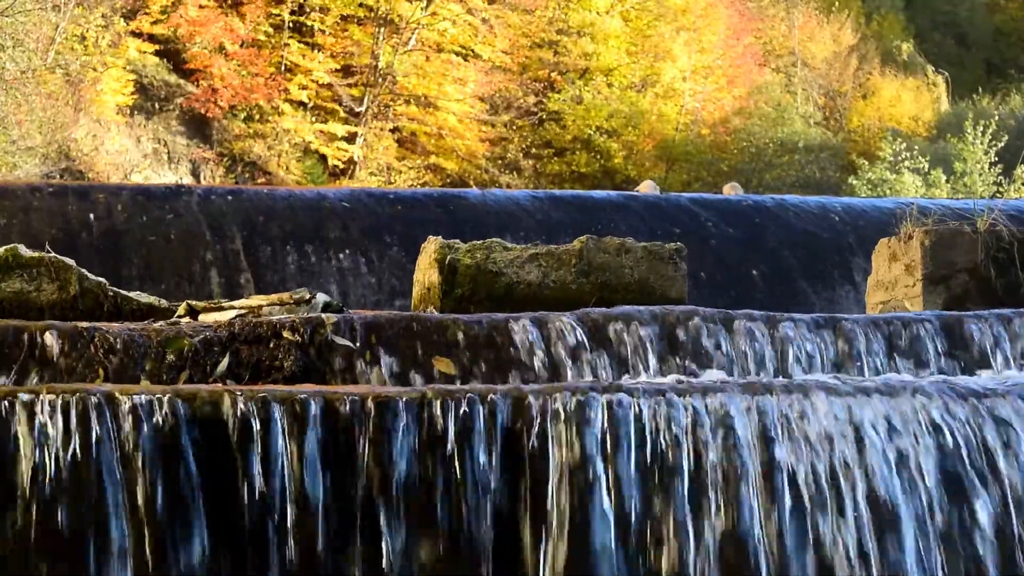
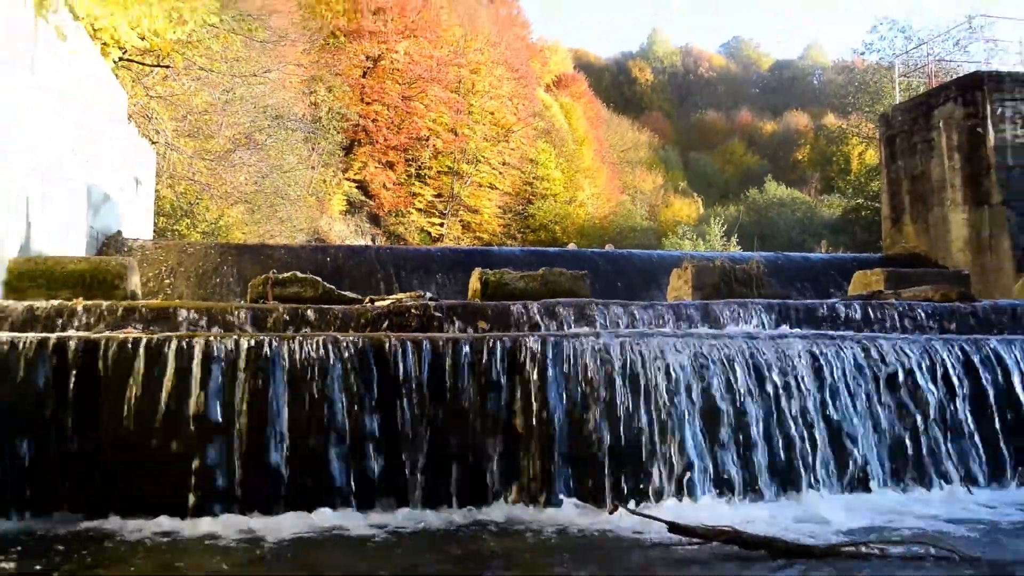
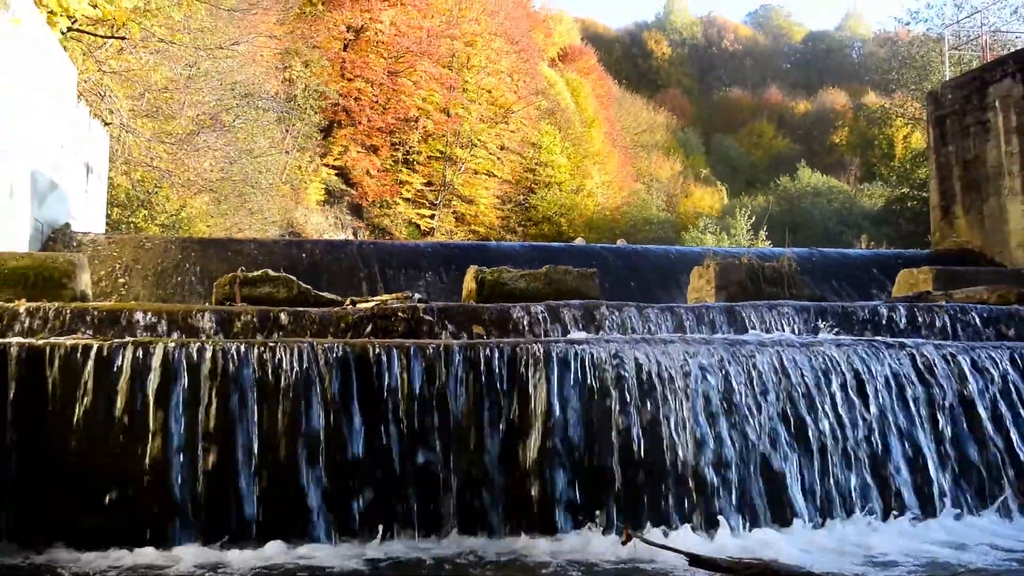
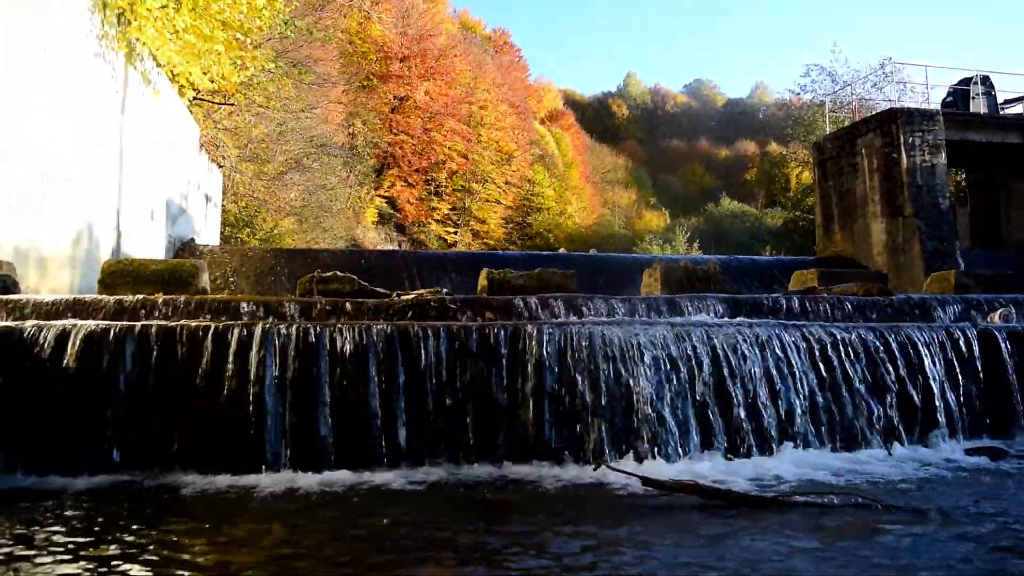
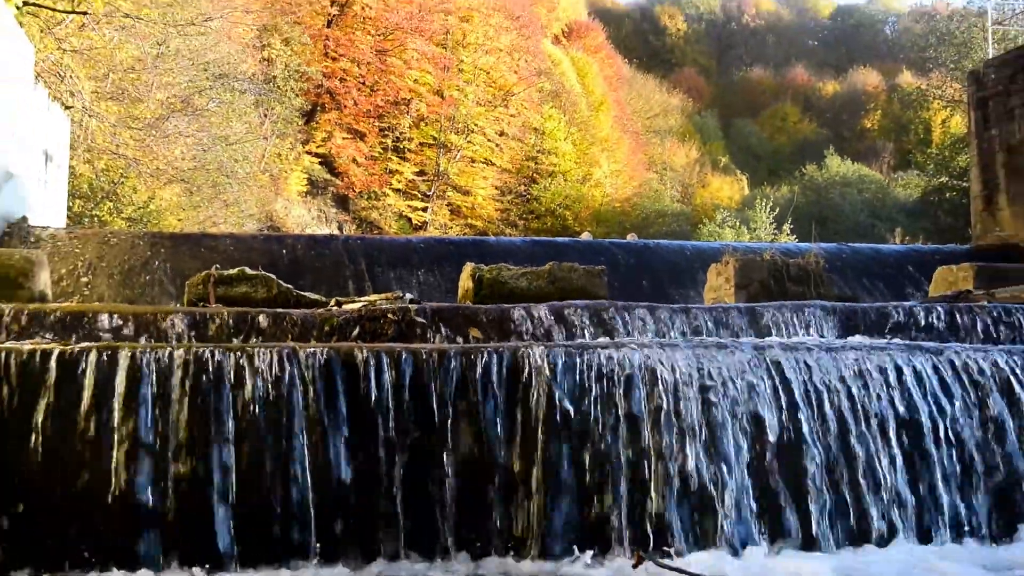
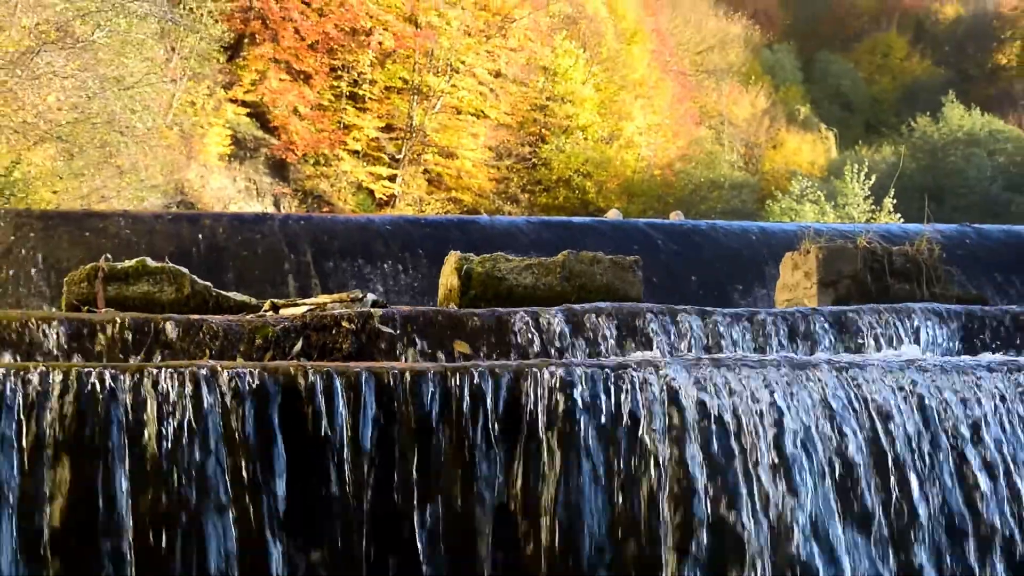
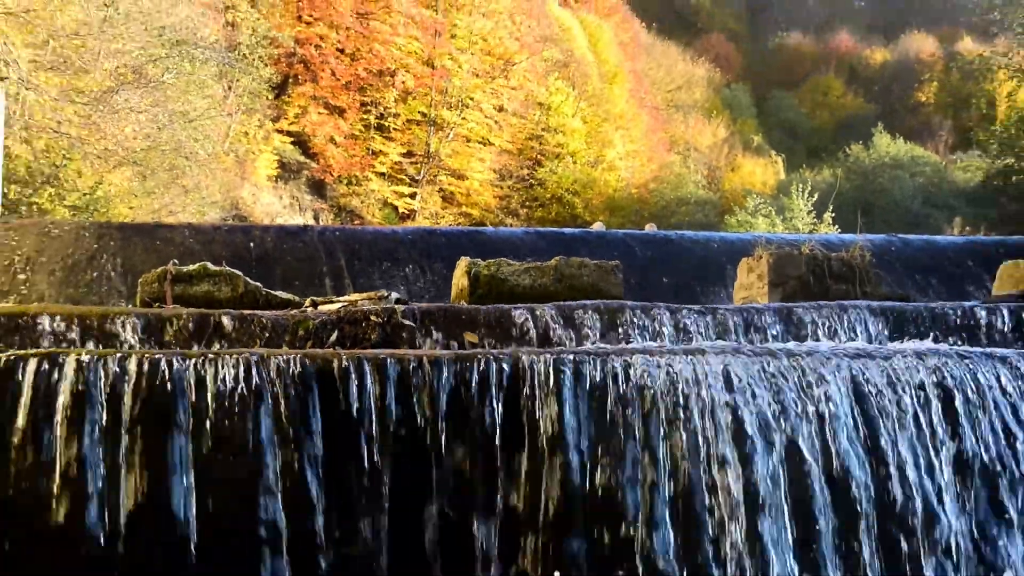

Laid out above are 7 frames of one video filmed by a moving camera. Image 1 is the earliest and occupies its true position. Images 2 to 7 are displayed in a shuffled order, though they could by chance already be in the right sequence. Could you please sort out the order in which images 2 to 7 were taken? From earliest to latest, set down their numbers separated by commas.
6, 7, 5, 3, 2, 4
